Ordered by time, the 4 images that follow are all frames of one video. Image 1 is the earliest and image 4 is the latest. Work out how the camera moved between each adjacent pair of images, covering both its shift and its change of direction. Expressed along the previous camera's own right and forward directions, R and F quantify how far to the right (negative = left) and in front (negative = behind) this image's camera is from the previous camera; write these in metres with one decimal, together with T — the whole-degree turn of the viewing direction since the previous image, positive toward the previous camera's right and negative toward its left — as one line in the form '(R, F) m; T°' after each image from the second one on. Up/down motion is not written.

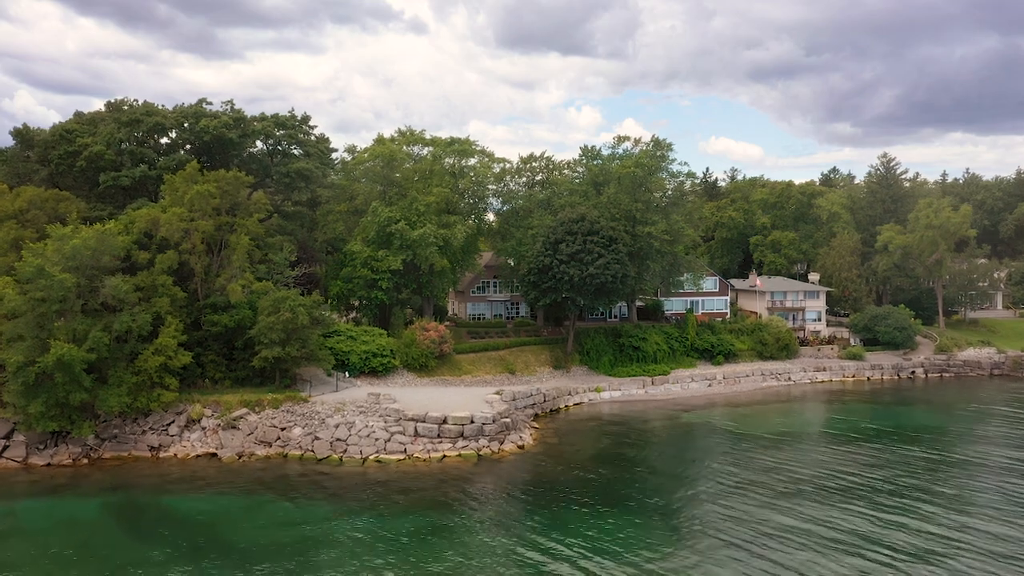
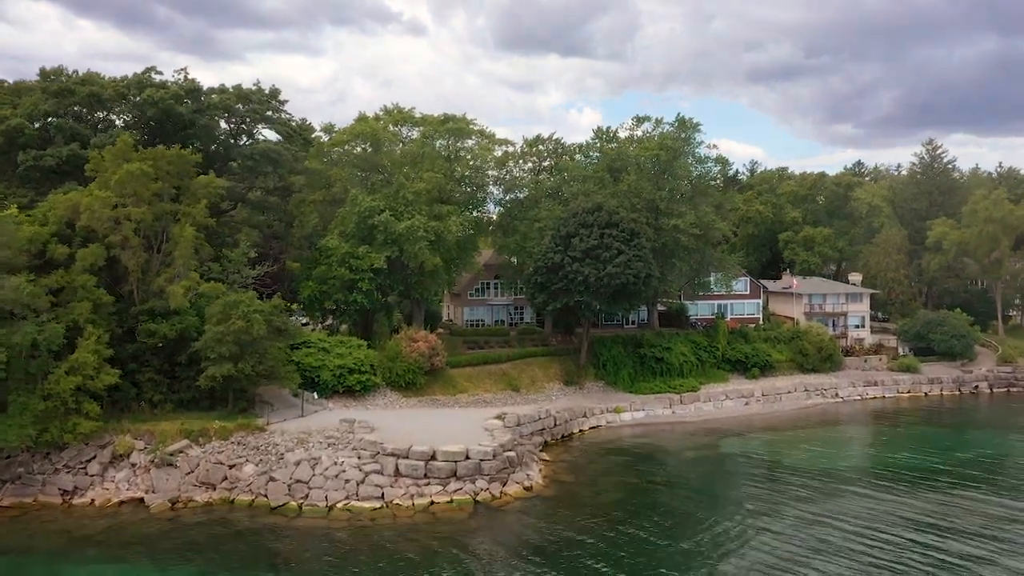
(-0.2, +7.8) m; 0°
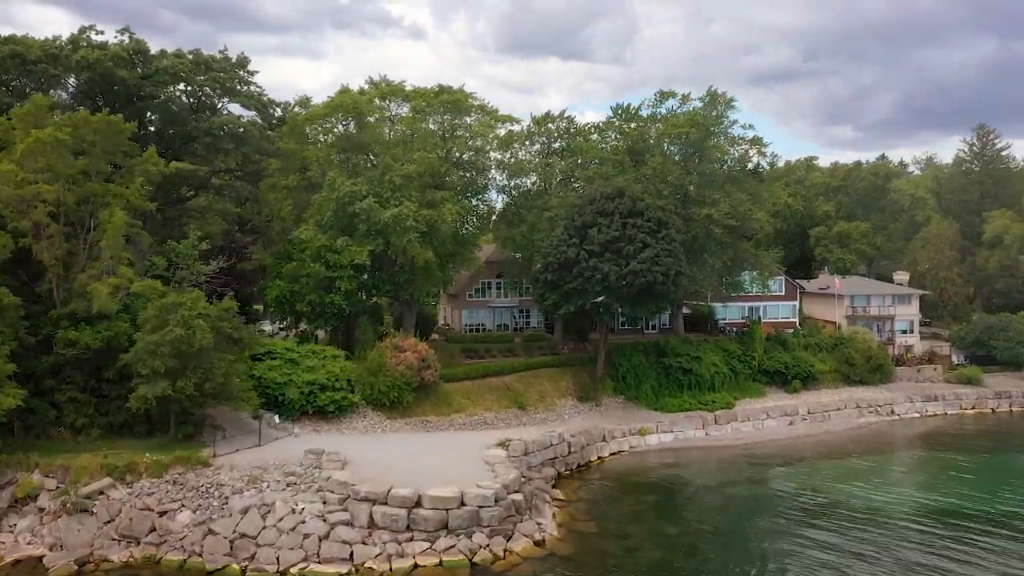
(-0.2, +6.7) m; 0°
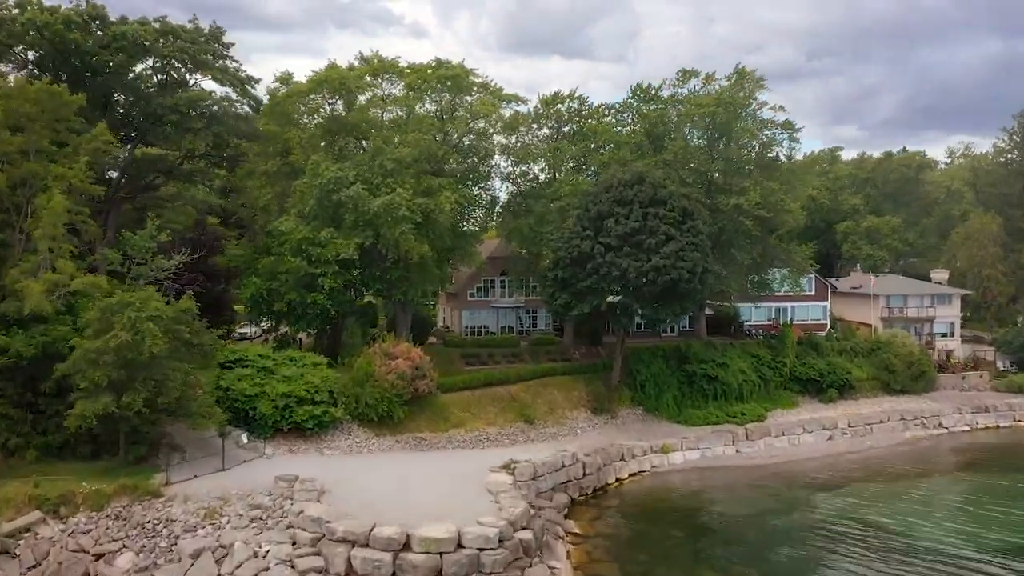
(-0.1, +4.2) m; 0°
